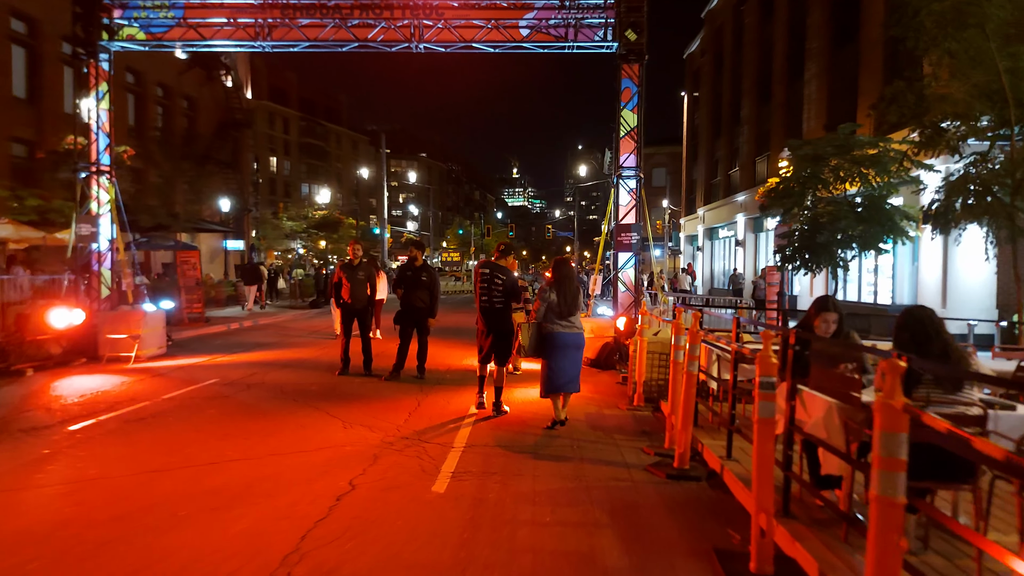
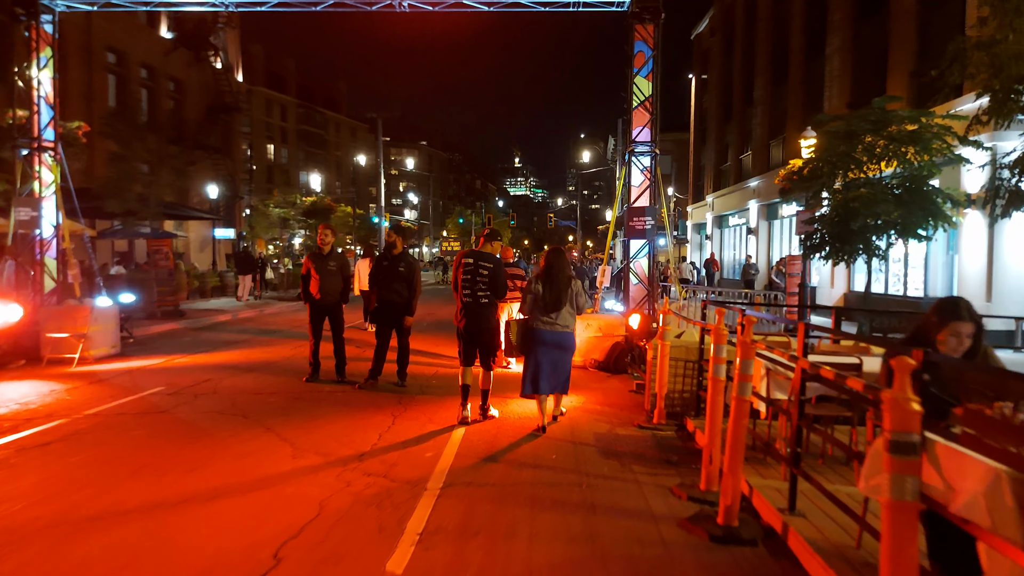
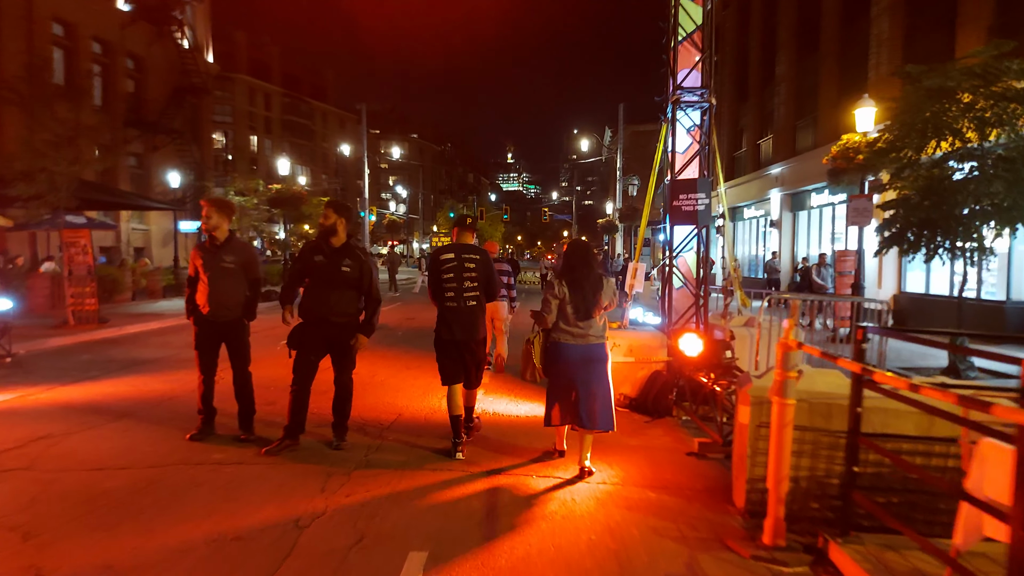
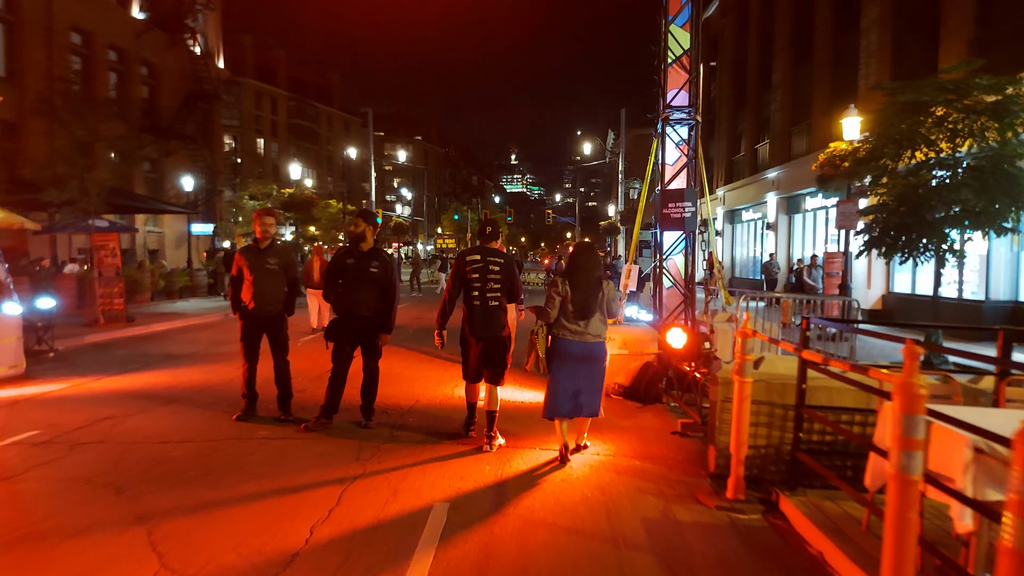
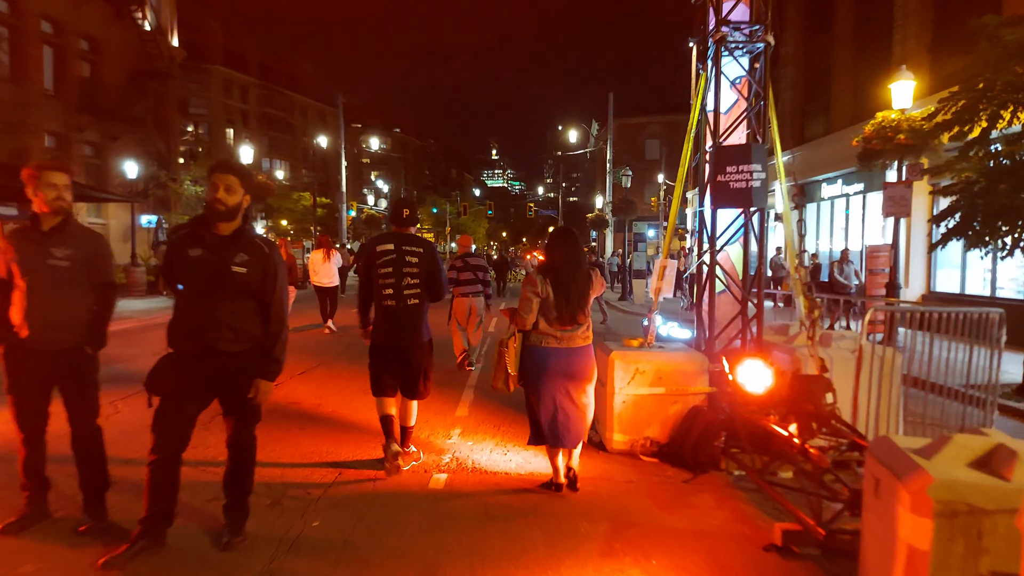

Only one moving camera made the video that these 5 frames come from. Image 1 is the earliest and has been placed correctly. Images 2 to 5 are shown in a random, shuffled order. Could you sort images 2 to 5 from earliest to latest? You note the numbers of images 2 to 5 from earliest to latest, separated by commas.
2, 4, 3, 5
